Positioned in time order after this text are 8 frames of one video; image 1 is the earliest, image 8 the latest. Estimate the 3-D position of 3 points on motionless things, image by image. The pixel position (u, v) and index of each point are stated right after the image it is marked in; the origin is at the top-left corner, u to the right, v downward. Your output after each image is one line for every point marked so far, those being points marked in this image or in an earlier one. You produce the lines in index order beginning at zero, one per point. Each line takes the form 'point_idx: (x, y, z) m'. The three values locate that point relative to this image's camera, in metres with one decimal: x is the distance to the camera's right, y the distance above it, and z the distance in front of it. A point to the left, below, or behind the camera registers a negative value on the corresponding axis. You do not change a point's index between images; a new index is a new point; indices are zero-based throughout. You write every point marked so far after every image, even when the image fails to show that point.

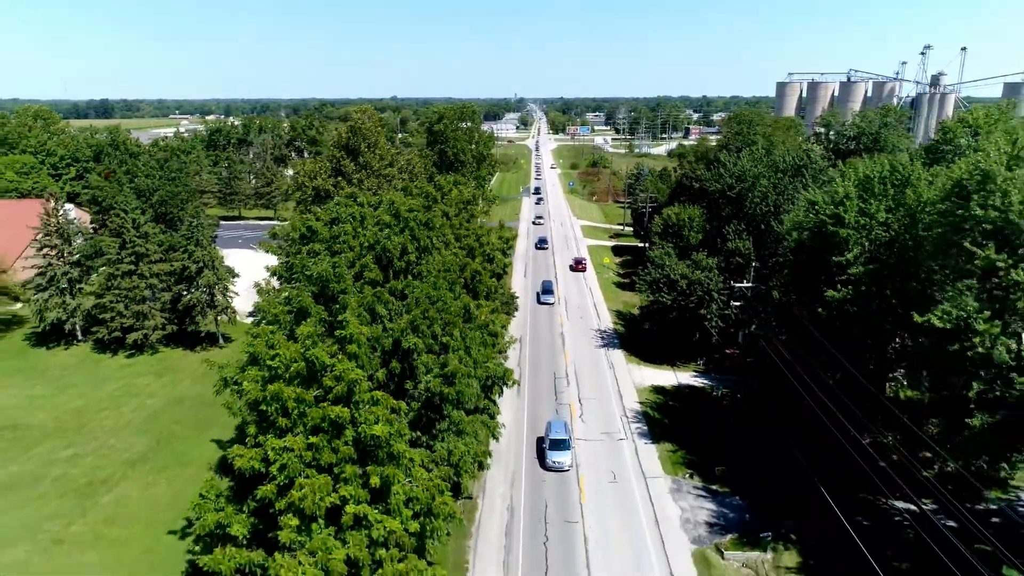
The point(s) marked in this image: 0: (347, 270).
0: (-2.7, +0.3, +18.7) m
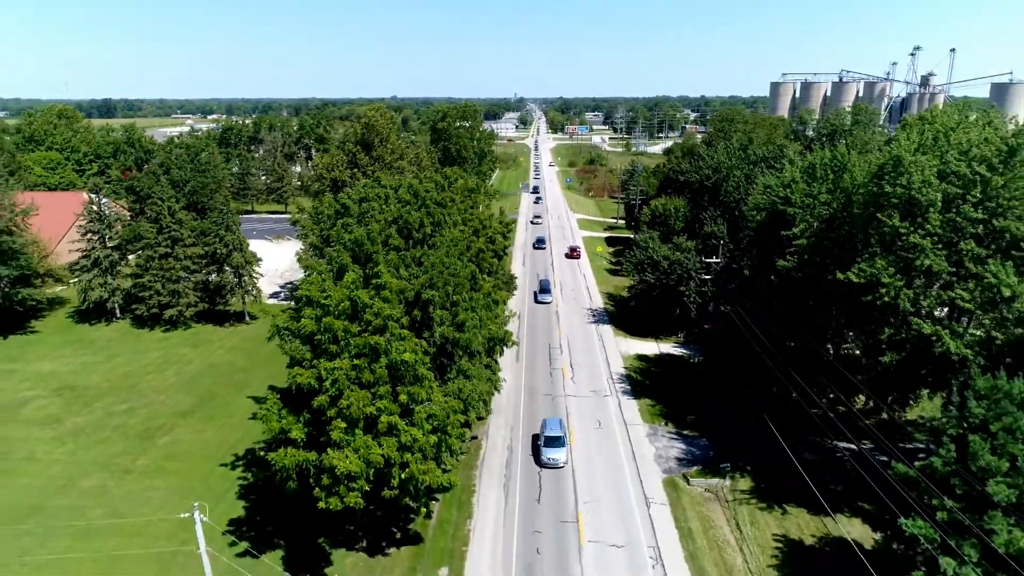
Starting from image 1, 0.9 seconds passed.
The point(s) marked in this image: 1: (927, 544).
0: (-2.7, +1.0, +22.8) m
1: (+6.3, -3.8, +16.8) m
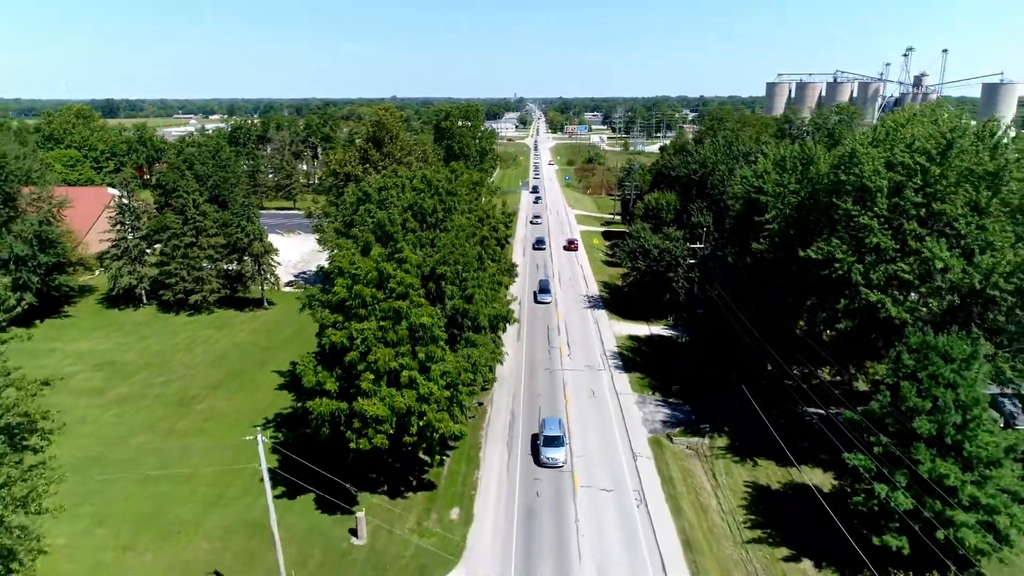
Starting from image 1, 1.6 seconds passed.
0: (-2.6, +1.6, +25.8) m
1: (+6.3, -3.3, +19.9) m
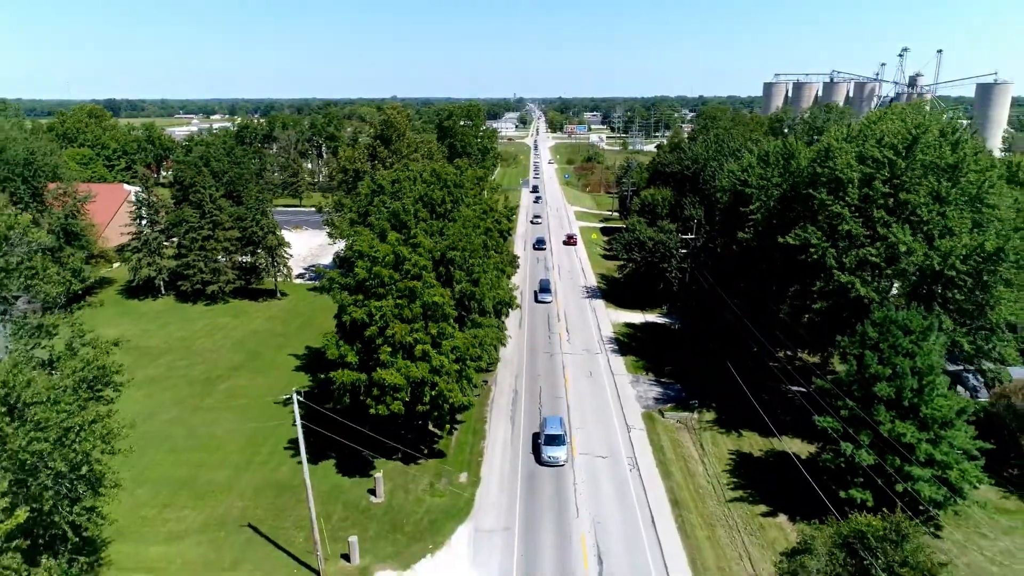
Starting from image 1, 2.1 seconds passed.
0: (-2.6, +1.9, +28.1) m
1: (+6.4, -2.9, +22.1) m
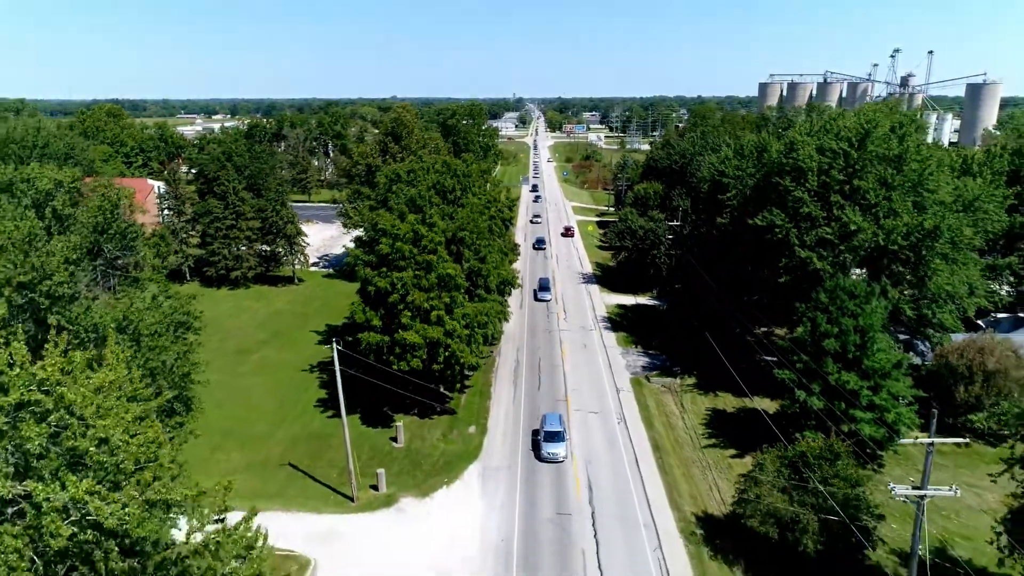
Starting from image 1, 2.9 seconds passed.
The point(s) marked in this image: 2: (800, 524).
0: (-2.5, +2.6, +31.8) m
1: (+6.5, -2.2, +25.8) m
2: (+5.0, -4.1, +19.4) m
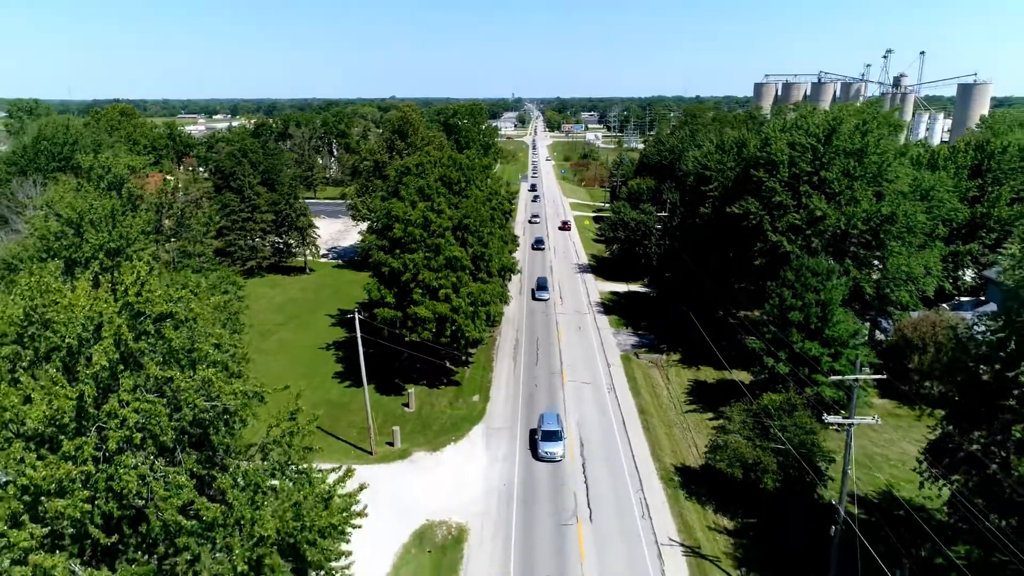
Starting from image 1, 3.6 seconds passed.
0: (-2.5, +3.1, +34.9) m
1: (+6.5, -1.7, +28.9) m
2: (+5.0, -3.6, +22.5) m
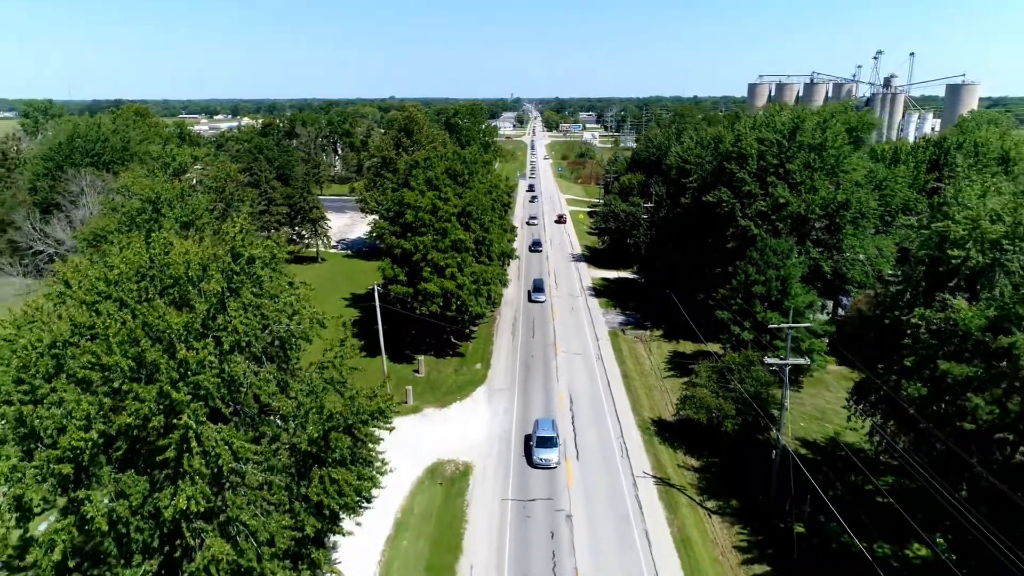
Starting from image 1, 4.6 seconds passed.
0: (-2.5, +3.8, +38.8) m
1: (+6.5, -1.0, +32.9) m
2: (+5.0, -2.9, +26.5) m
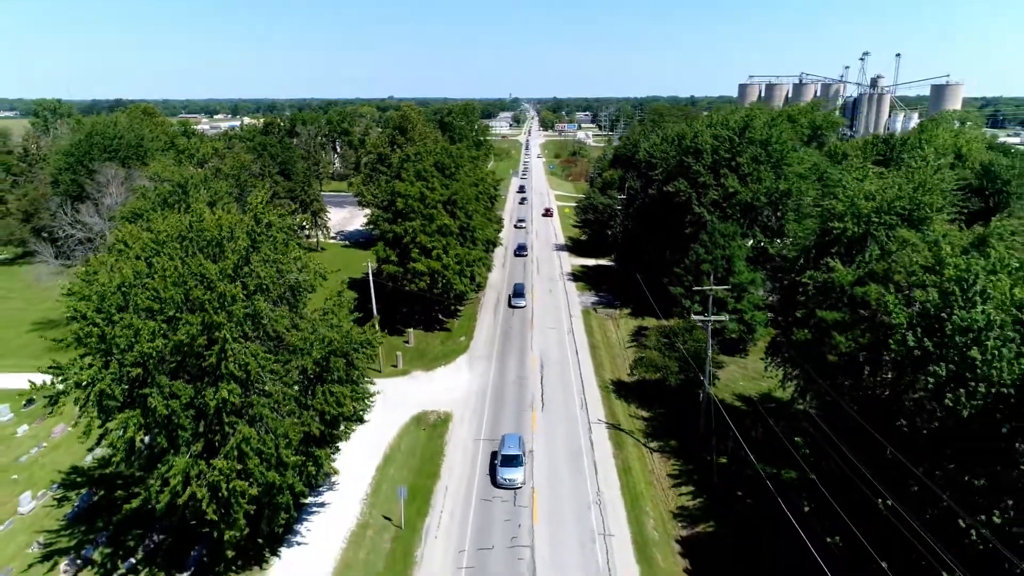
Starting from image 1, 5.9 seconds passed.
0: (-3.3, +4.5, +43.1) m
1: (+5.7, -0.3, +37.2) m
2: (+4.3, -2.2, +30.8) m
